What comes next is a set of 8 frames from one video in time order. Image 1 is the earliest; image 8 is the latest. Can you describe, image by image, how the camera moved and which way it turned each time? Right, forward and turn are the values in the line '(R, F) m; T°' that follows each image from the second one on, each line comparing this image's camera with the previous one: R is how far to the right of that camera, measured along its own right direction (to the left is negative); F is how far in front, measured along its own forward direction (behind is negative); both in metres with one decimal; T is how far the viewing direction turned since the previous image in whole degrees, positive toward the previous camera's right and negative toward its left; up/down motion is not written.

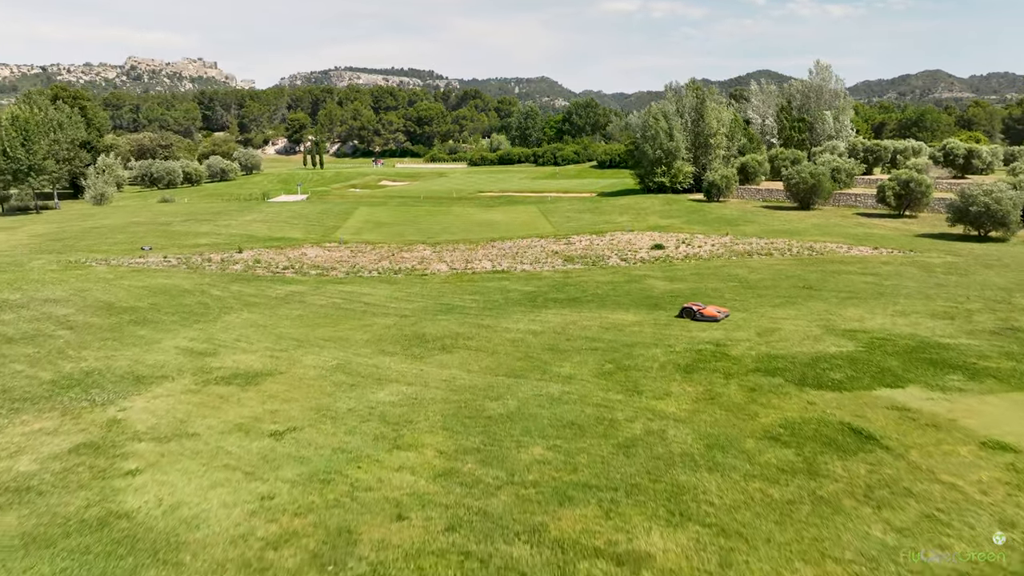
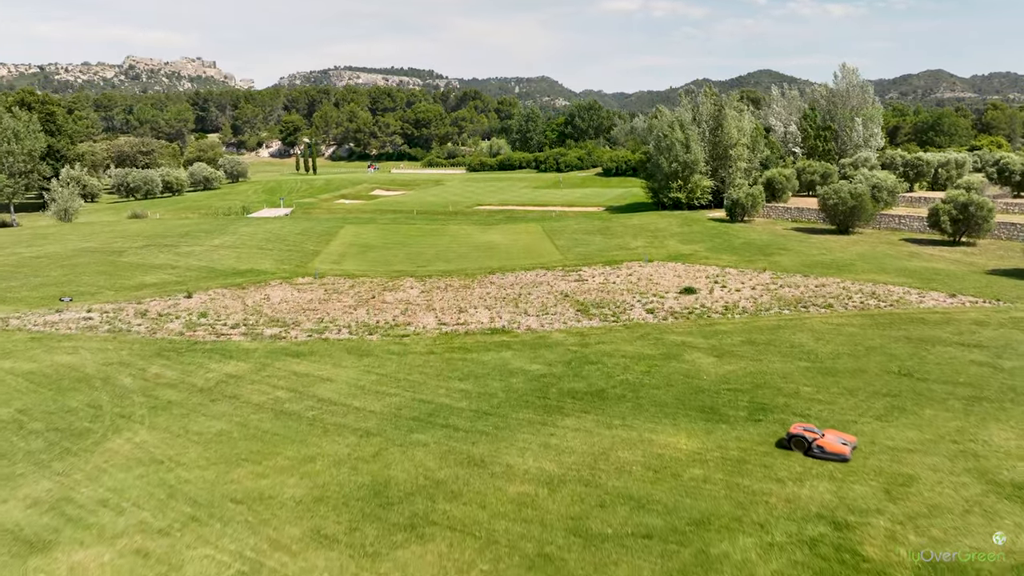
(-0.1, +4.6) m; 0°
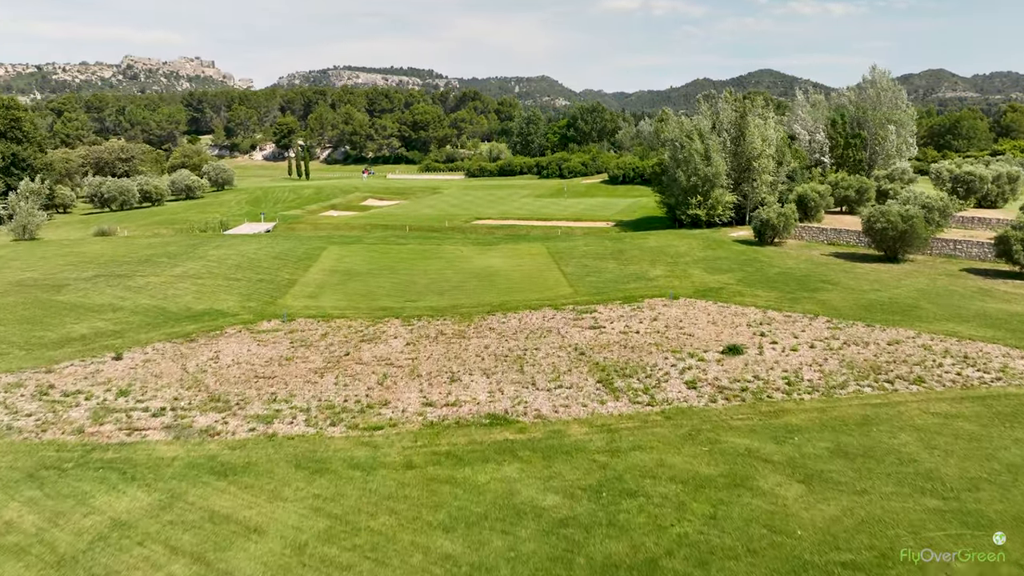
(-0.1, +4.5) m; 0°
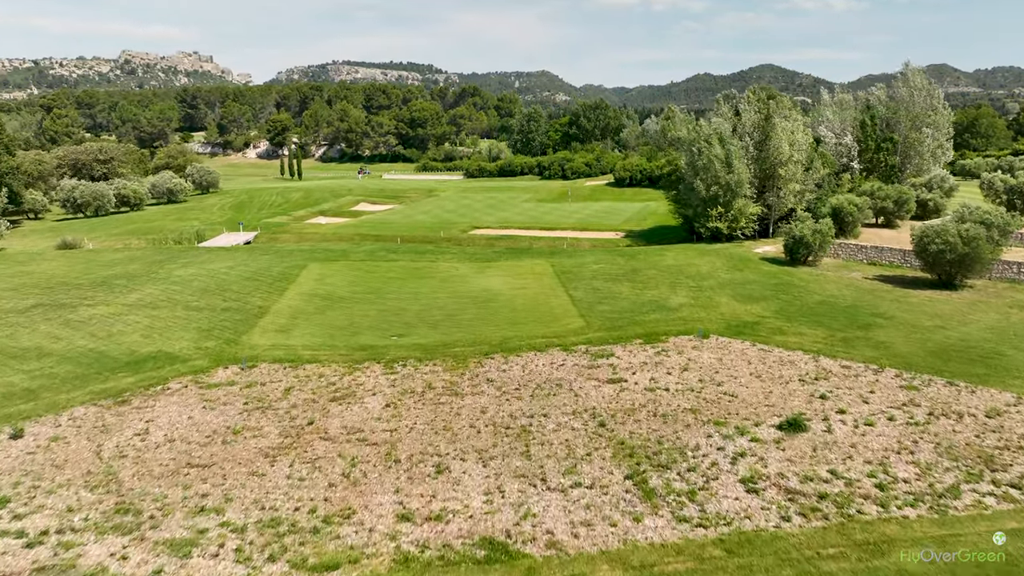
(-0.1, +4.1) m; 0°
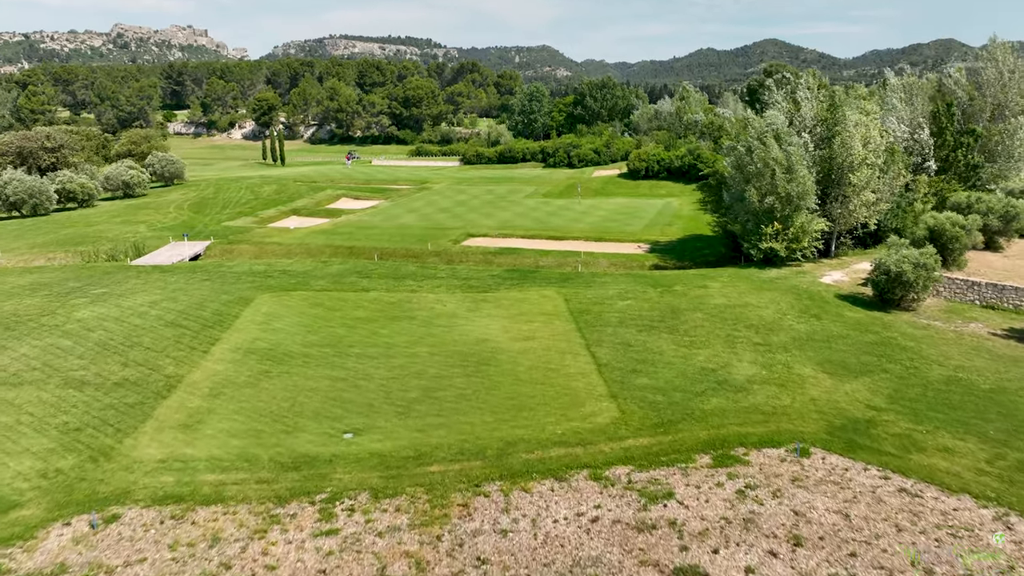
(-0.1, +8.1) m; 0°
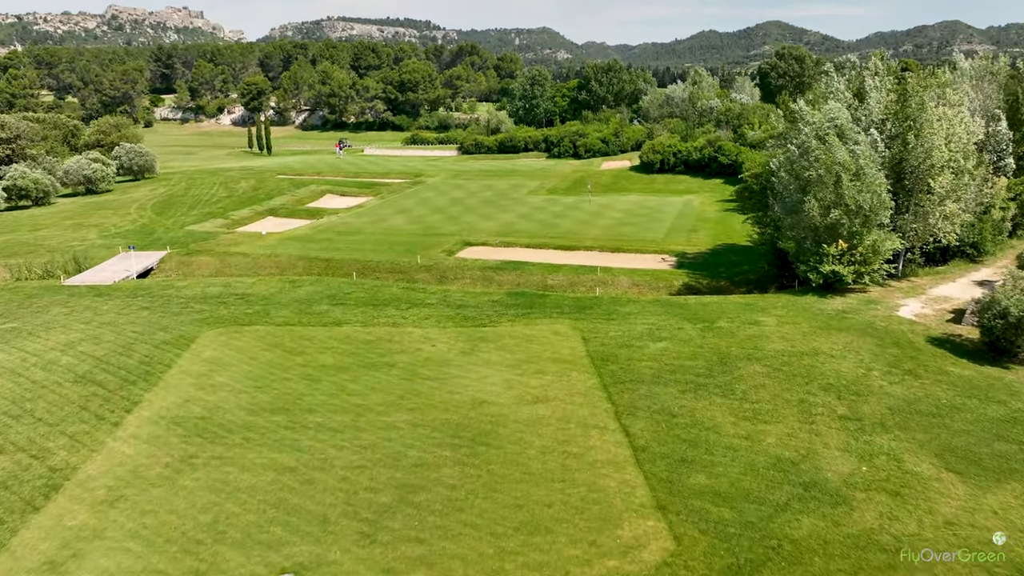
(-0.2, +5.8) m; 0°
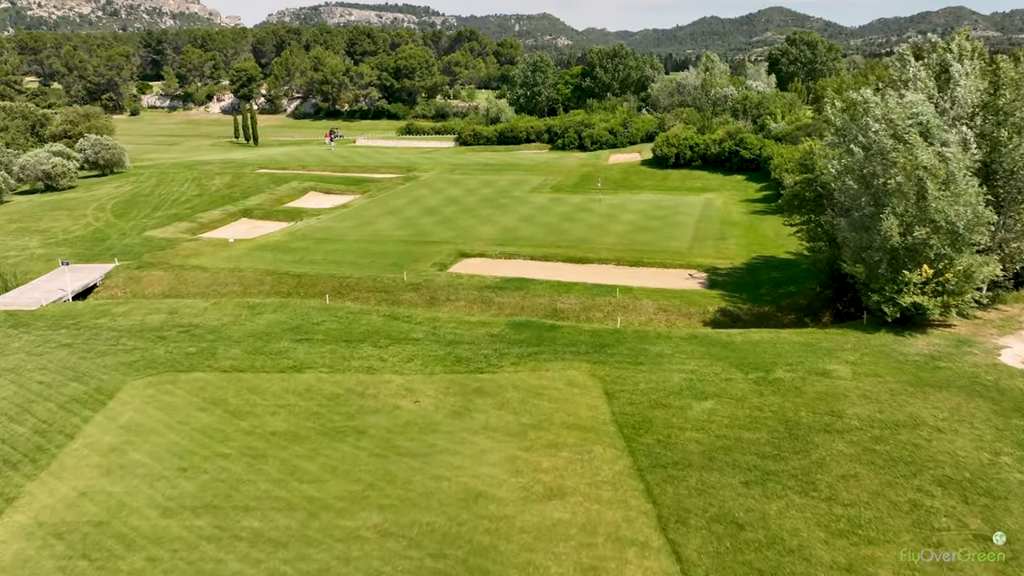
(-0.1, +5.1) m; 0°
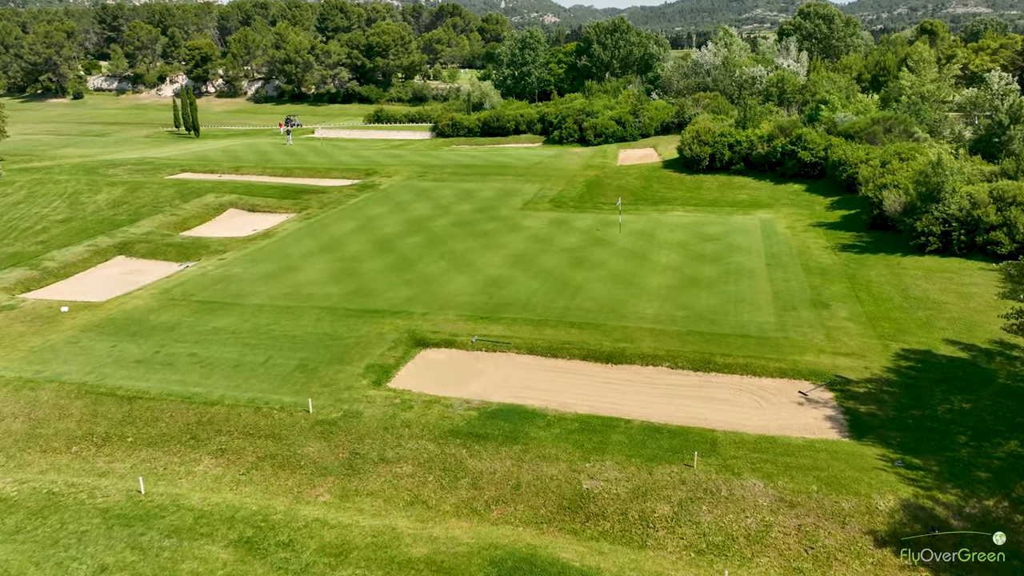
(+0.1, +12.9) m; +1°
